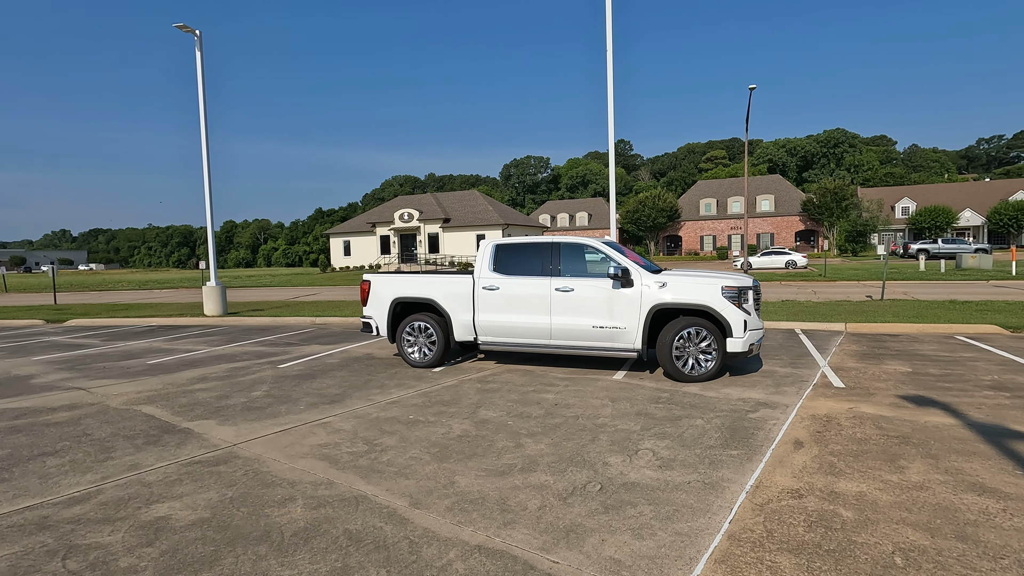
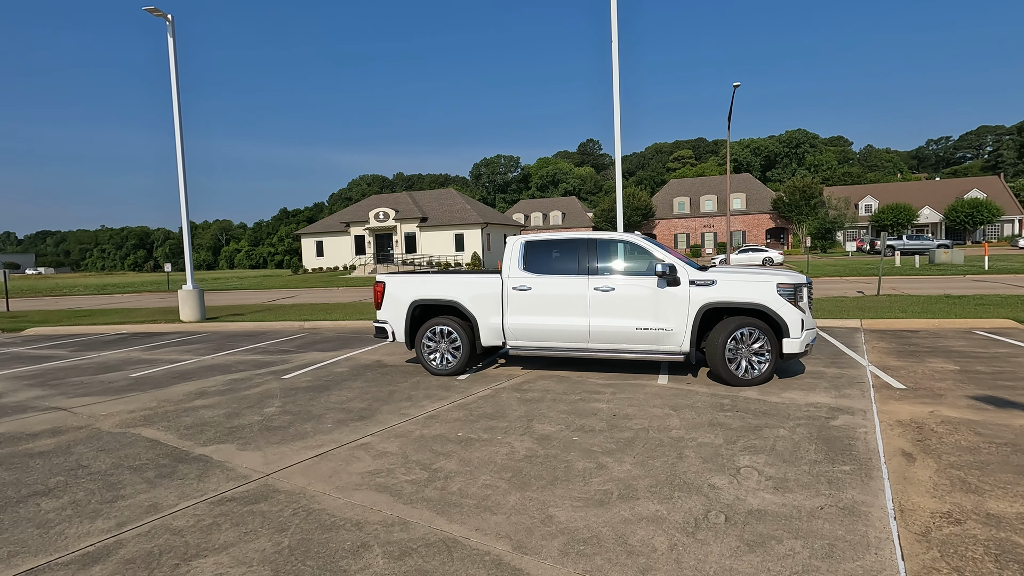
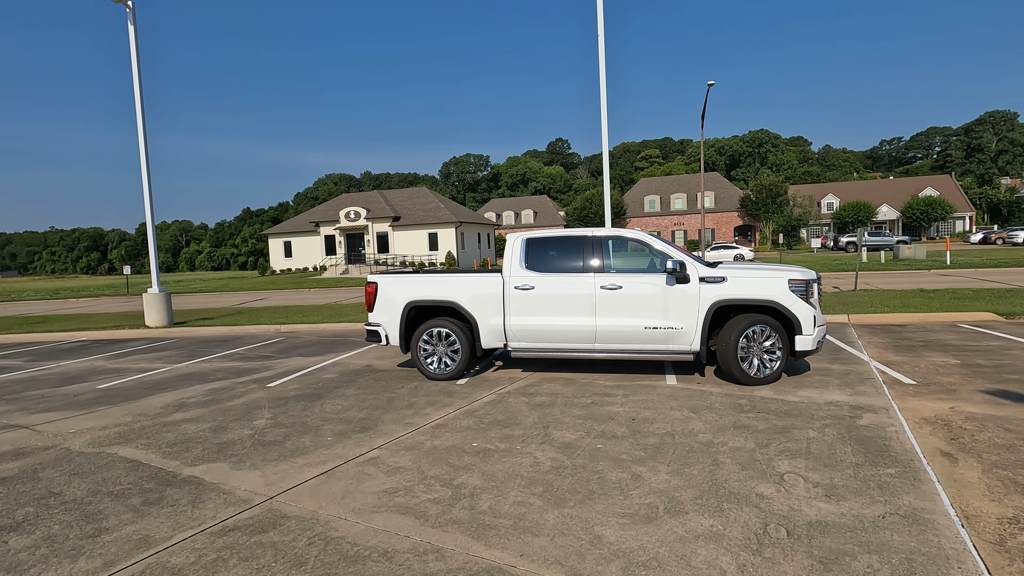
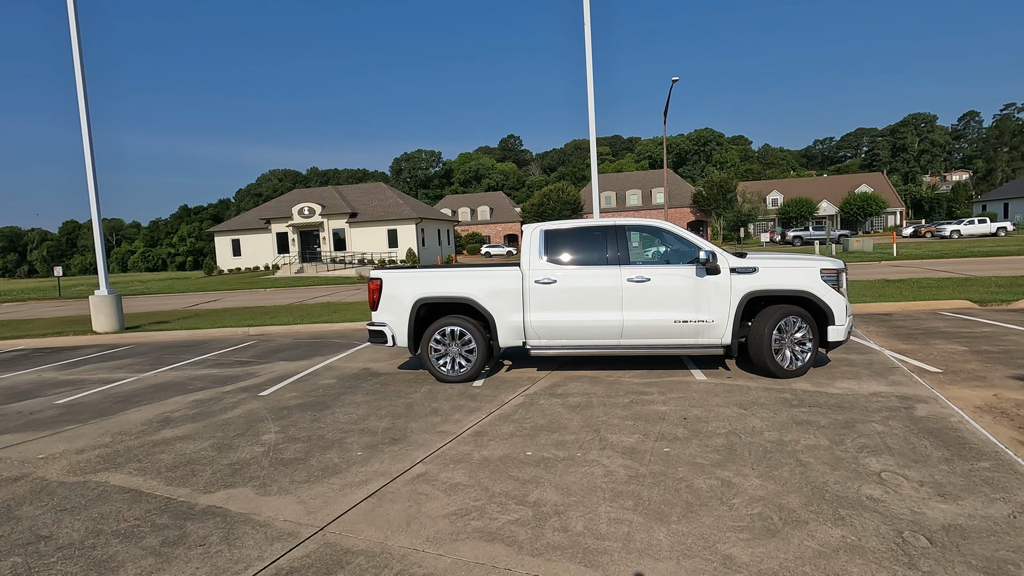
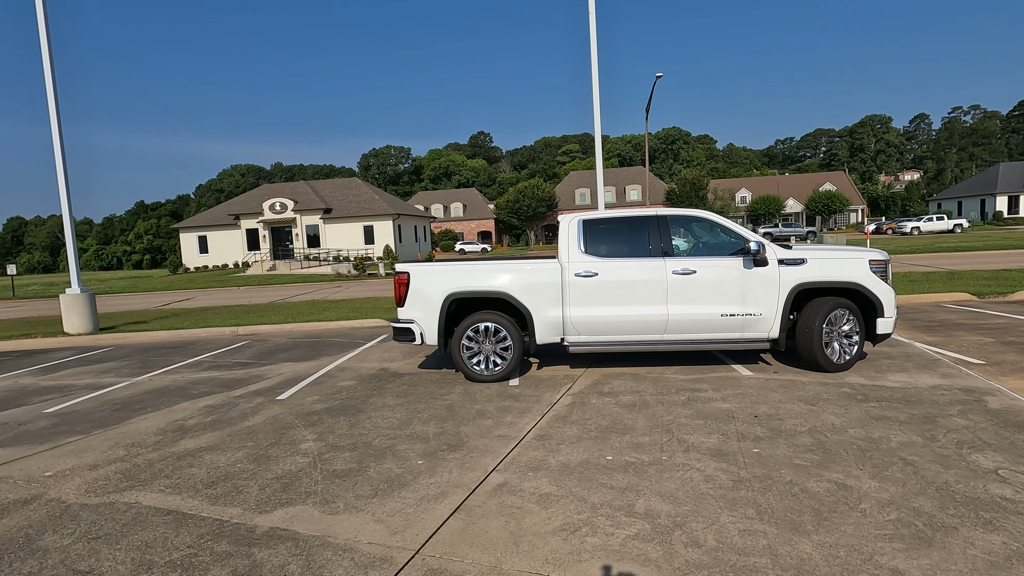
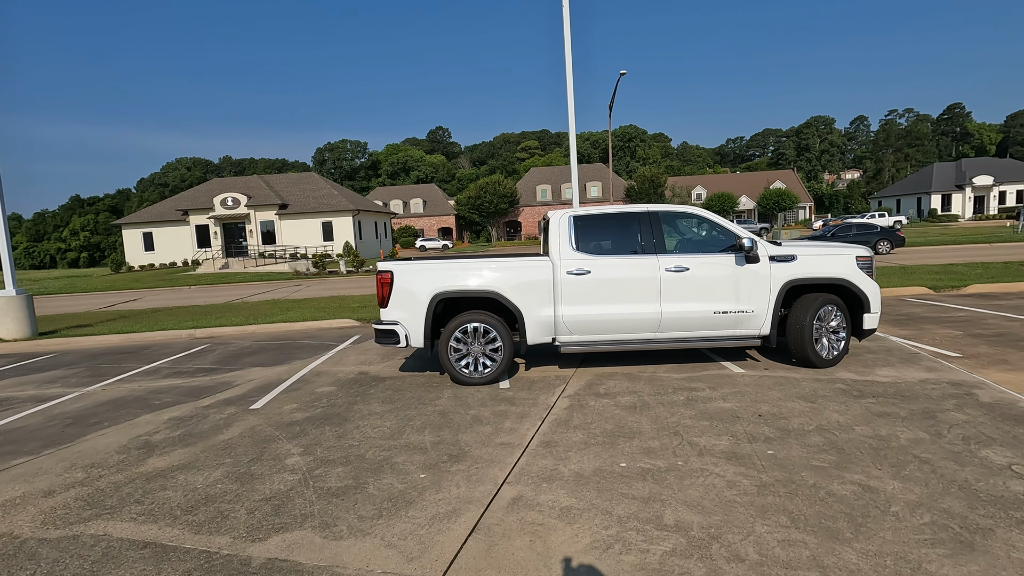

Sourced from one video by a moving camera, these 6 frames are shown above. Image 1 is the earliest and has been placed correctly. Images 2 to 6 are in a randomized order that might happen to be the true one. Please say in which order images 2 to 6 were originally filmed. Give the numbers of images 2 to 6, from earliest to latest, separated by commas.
2, 3, 4, 5, 6
